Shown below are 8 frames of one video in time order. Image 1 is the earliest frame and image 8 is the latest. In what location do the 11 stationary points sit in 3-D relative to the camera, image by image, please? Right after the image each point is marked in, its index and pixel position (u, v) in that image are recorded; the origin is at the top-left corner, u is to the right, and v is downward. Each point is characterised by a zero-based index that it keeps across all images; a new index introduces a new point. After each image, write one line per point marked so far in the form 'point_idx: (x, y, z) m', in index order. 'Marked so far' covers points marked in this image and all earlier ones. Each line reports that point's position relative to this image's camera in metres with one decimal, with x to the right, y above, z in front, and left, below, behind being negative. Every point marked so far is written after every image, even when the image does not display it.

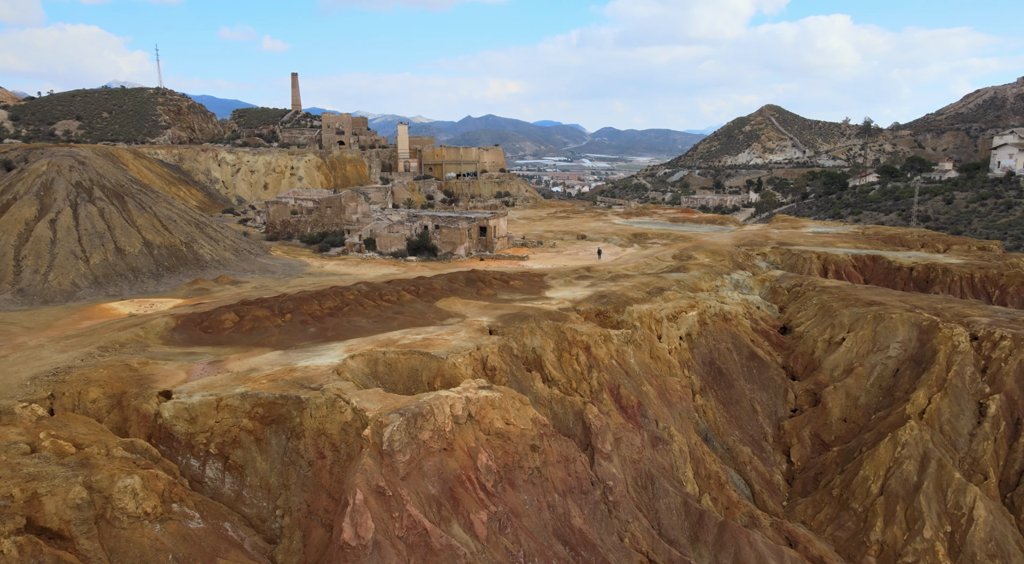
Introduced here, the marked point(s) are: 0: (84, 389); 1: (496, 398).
0: (-10.6, -2.8, +16.7) m
1: (-0.4, -3.0, +18.6) m
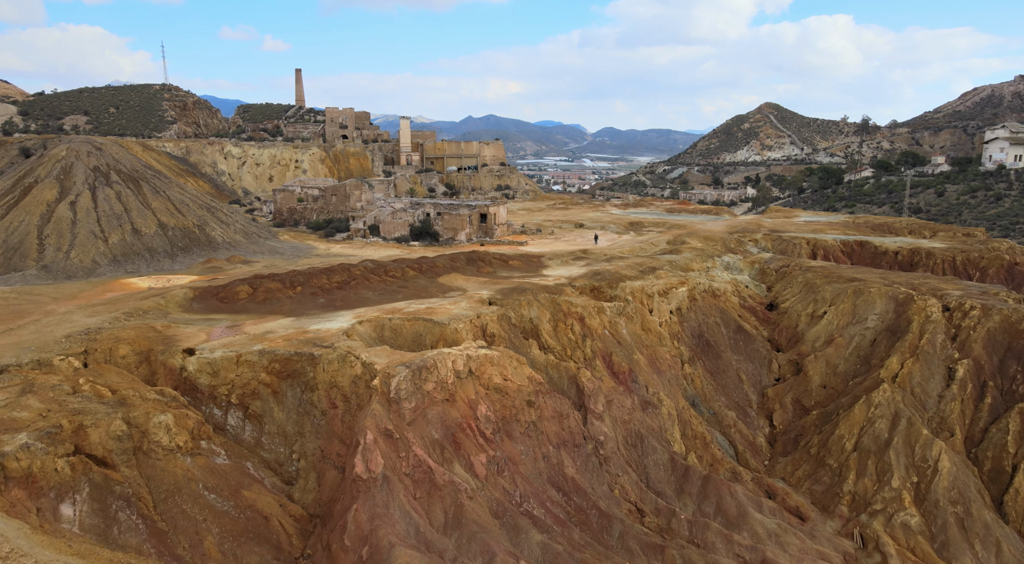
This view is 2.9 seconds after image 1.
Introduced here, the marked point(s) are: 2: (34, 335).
0: (-10.6, -1.8, +18.2) m
1: (-0.5, -2.1, +20.0) m
2: (-13.6, -1.5, +19.6) m
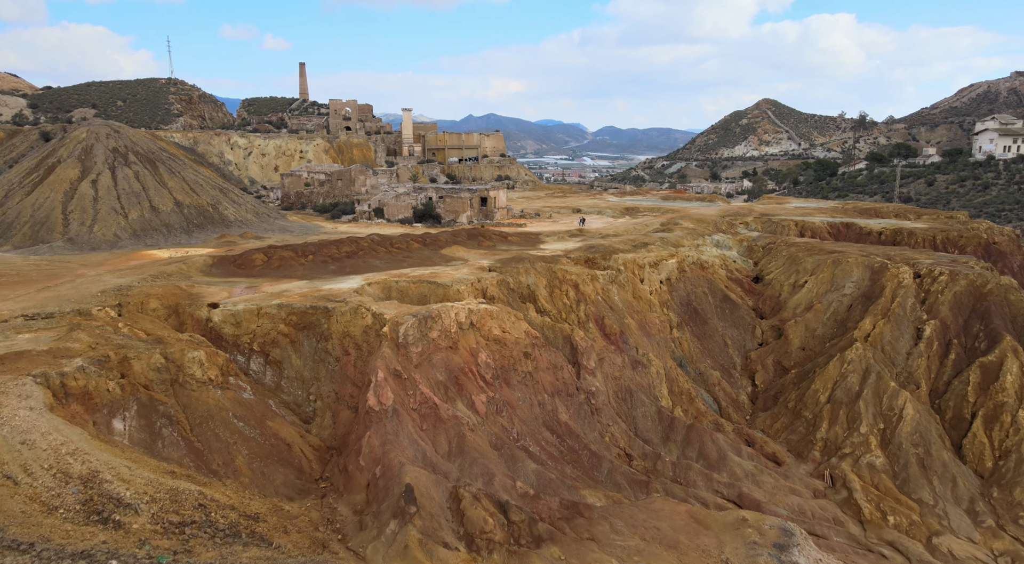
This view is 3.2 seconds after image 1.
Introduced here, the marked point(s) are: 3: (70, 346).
0: (-10.7, -0.6, +19.9) m
1: (-0.6, -0.9, +21.7) m
2: (-13.6, -0.3, +21.3) m
3: (-10.2, -1.4, +16.0) m
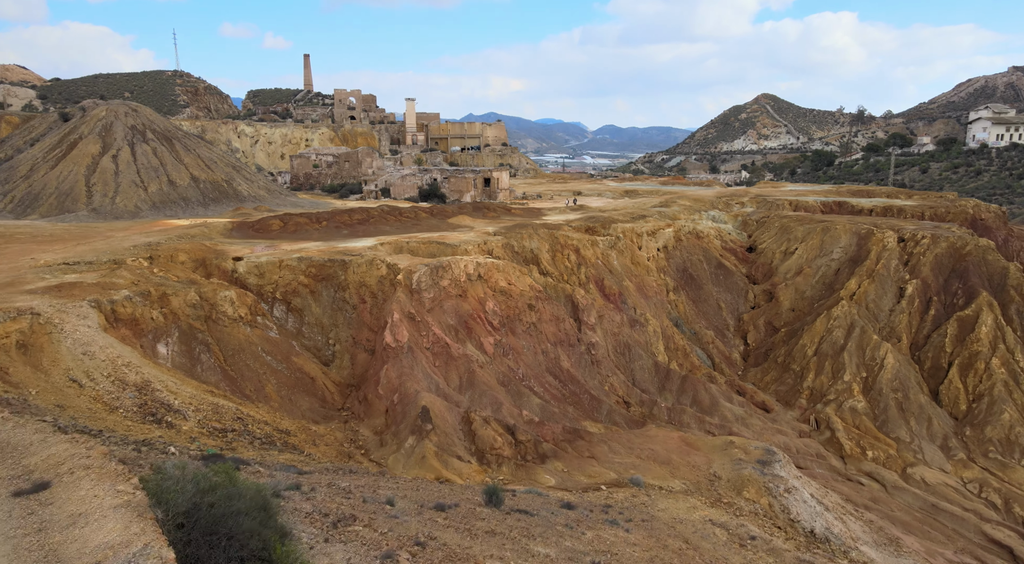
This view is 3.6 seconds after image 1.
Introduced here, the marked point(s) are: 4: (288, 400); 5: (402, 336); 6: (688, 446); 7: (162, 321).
0: (-10.5, +0.8, +21.3) m
1: (-0.4, +0.6, +23.1) m
2: (-13.5, +1.2, +22.7) m
3: (-10.0, 0.0, +17.4) m
4: (-5.6, -2.9, +17.2) m
5: (-3.0, -1.5, +18.8) m
6: (+4.5, -4.2, +17.6) m
7: (-8.4, -0.9, +16.5) m
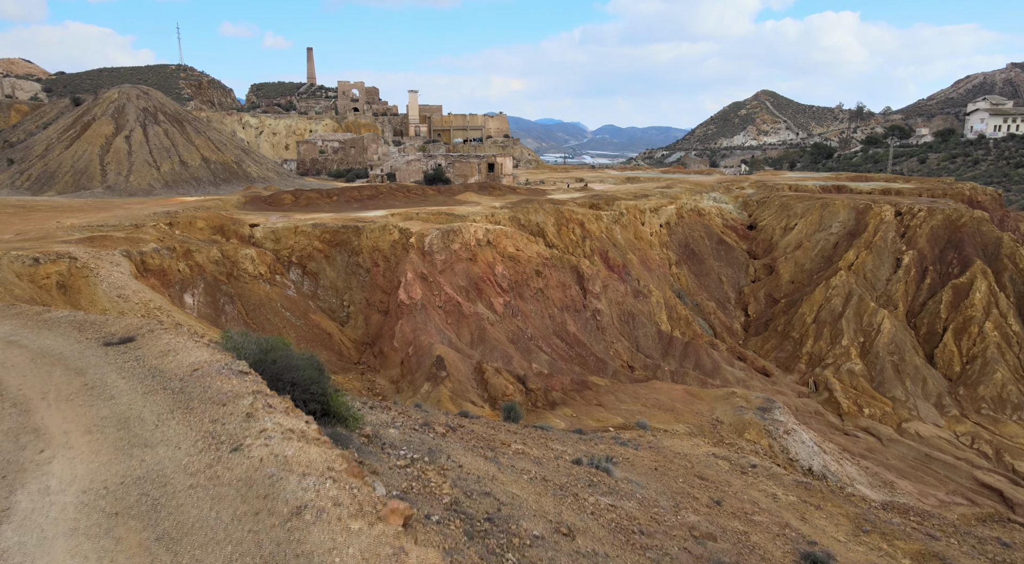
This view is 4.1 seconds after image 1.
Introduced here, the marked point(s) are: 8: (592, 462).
0: (-10.3, +2.0, +22.0) m
1: (-0.1, +1.7, +23.8) m
2: (-13.2, +2.3, +23.4) m
3: (-9.7, +1.2, +18.1) m
4: (-5.3, -1.8, +17.9) m
5: (-2.7, -0.3, +19.5) m
6: (+4.8, -3.0, +18.4) m
7: (-8.1, +0.2, +17.2) m
8: (+1.4, -2.9, +12.2) m
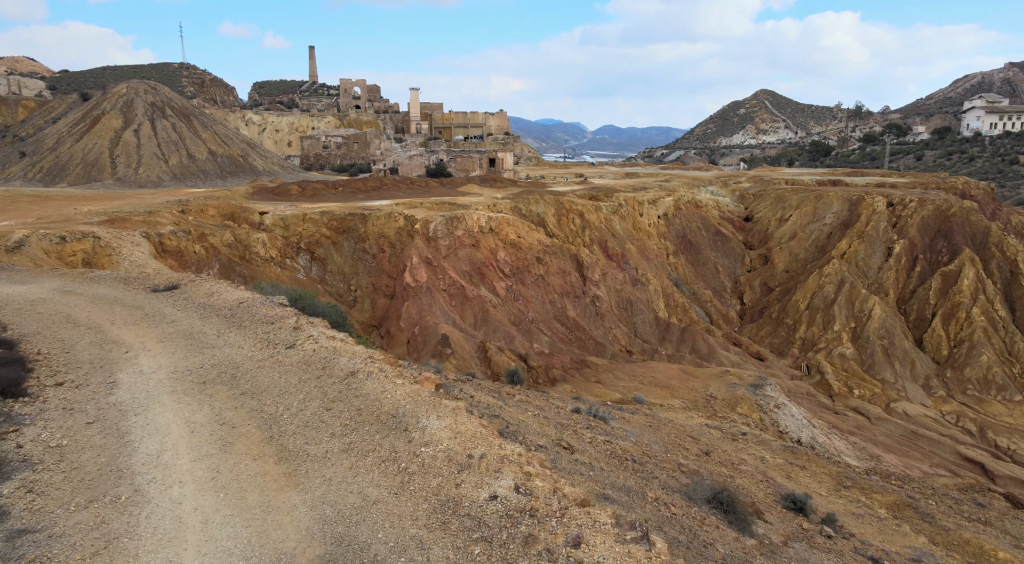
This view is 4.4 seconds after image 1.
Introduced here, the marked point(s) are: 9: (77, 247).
0: (-10.2, +2.5, +22.8) m
1: (-0.1, +2.2, +24.6) m
2: (-13.1, +2.8, +24.1) m
3: (-9.7, +1.7, +18.8) m
4: (-5.3, -1.3, +18.6) m
5: (-2.7, +0.1, +20.3) m
6: (+4.8, -2.6, +19.1) m
7: (-8.1, +0.7, +17.9) m
8: (+1.5, -2.4, +12.9) m
9: (-9.6, +0.8, +15.2) m
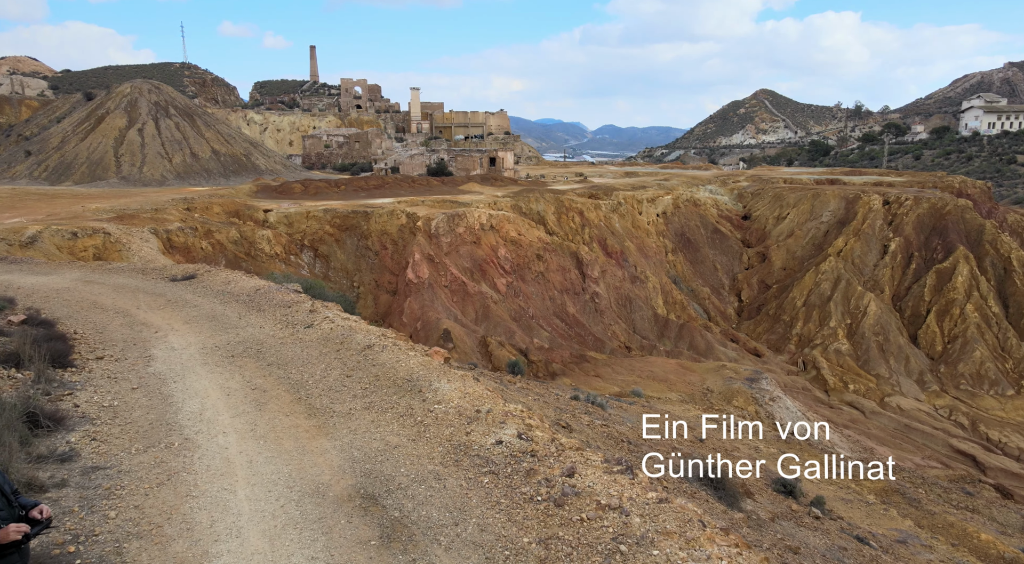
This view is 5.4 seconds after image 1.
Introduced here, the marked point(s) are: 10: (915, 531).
0: (-10.2, +2.6, +23.1) m
1: (0.0, +2.3, +24.9) m
2: (-13.1, +2.9, +24.5) m
3: (-9.6, +1.8, +19.2) m
4: (-5.2, -1.2, +19.0) m
5: (-2.7, +0.2, +20.6) m
6: (+4.9, -2.5, +19.4) m
7: (-8.0, +0.8, +18.3) m
8: (+1.5, -2.3, +13.3) m
9: (-9.6, +0.9, +15.6) m
10: (+6.9, -4.2, +11.8) m
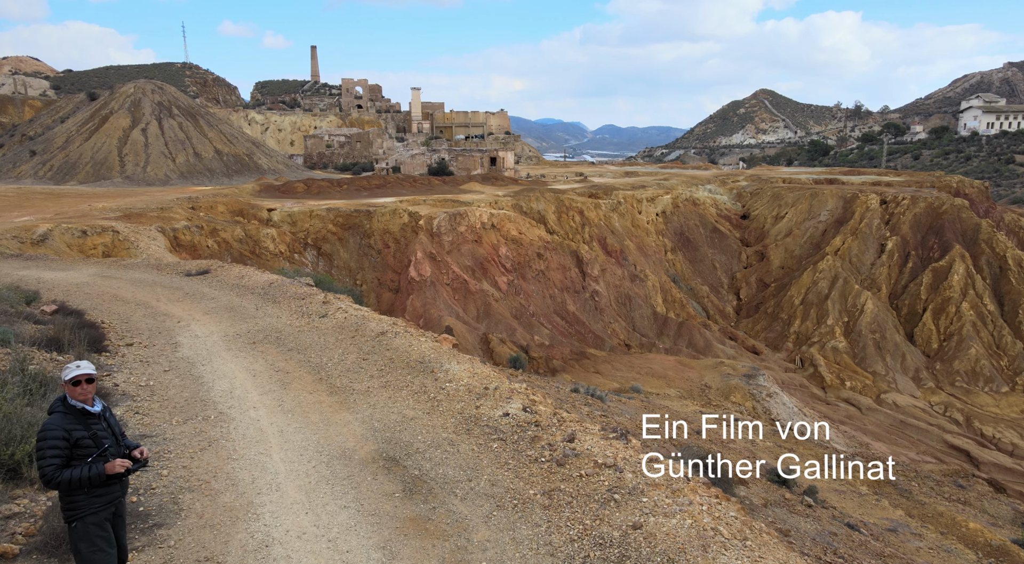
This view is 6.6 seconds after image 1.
0: (-10.1, +2.6, +23.4) m
1: (0.0, +2.4, +25.2) m
2: (-13.1, +3.0, +24.8) m
3: (-9.6, +1.8, +19.5) m
4: (-5.2, -1.1, +19.3) m
5: (-2.6, +0.3, +20.9) m
6: (+4.9, -2.4, +19.7) m
7: (-8.0, +0.9, +18.5) m
8: (+1.5, -2.2, +13.6) m
9: (-9.6, +0.9, +15.9) m
10: (+6.9, -4.2, +12.0) m
